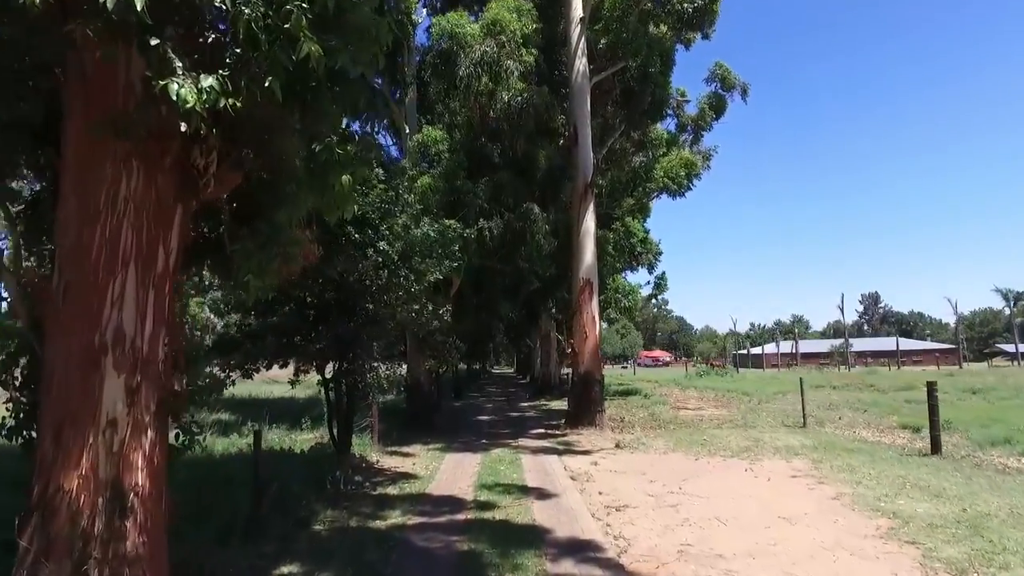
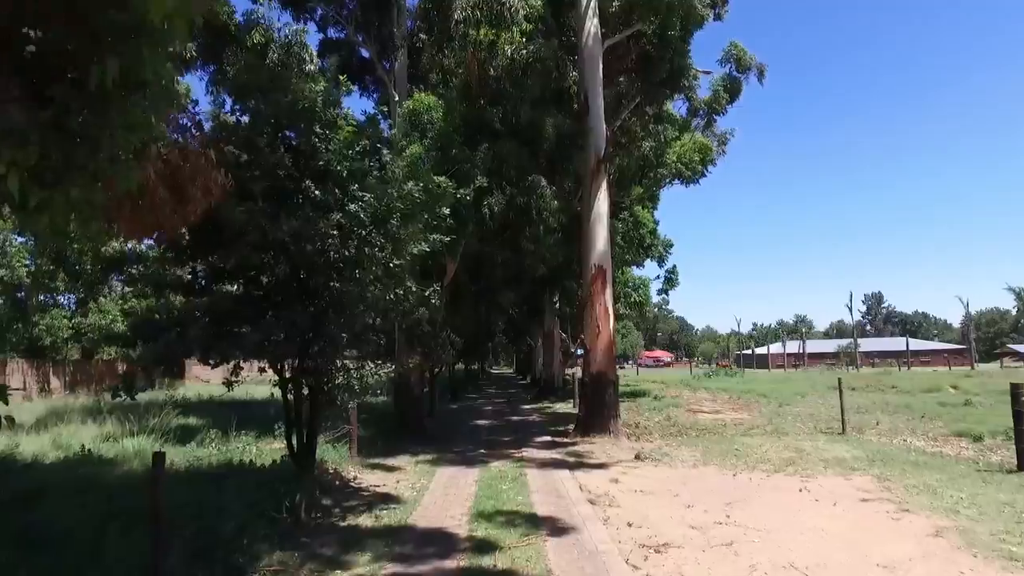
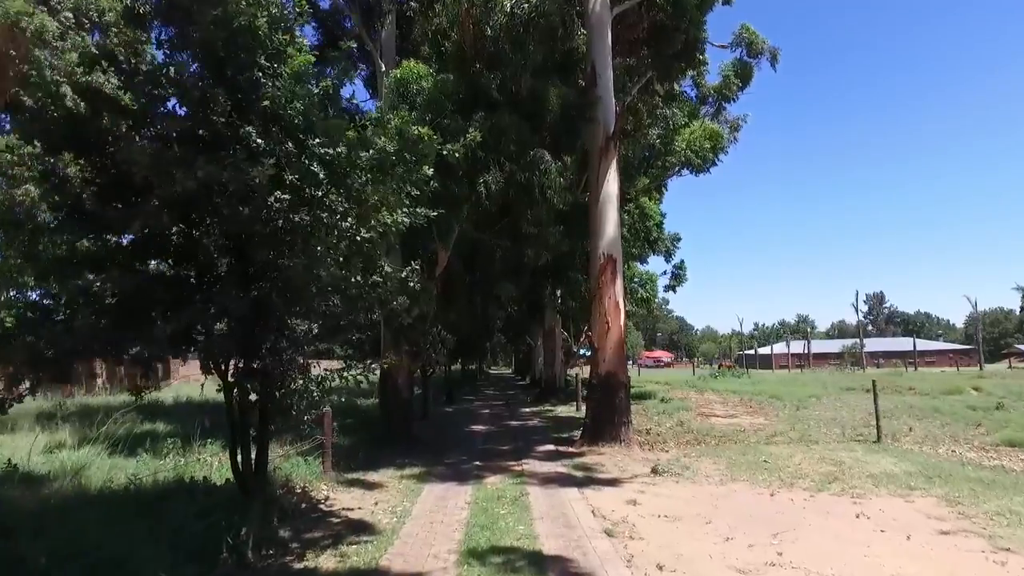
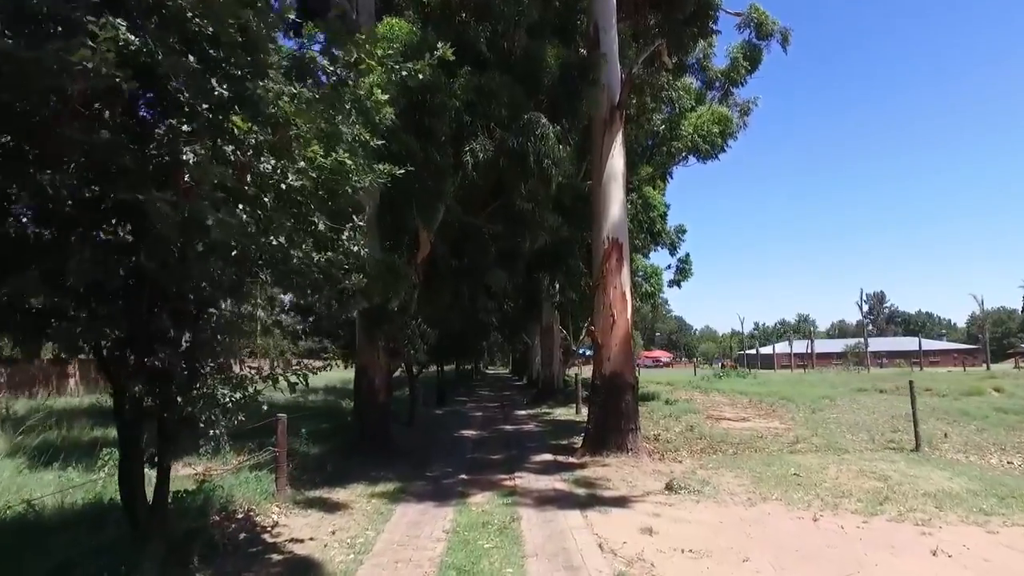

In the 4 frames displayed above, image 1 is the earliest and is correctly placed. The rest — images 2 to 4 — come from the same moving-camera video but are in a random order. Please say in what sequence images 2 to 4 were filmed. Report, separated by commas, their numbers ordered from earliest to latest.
2, 3, 4
